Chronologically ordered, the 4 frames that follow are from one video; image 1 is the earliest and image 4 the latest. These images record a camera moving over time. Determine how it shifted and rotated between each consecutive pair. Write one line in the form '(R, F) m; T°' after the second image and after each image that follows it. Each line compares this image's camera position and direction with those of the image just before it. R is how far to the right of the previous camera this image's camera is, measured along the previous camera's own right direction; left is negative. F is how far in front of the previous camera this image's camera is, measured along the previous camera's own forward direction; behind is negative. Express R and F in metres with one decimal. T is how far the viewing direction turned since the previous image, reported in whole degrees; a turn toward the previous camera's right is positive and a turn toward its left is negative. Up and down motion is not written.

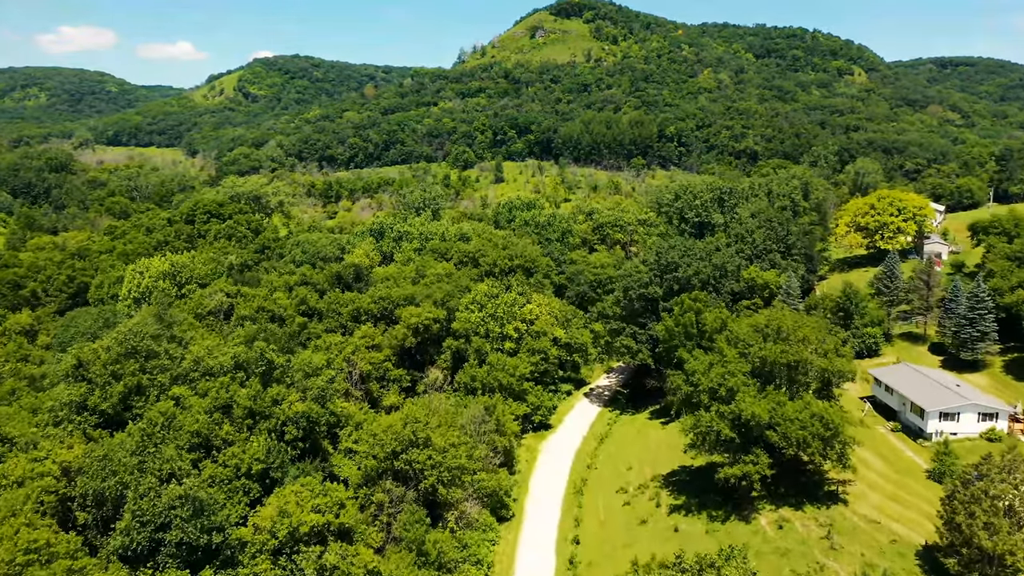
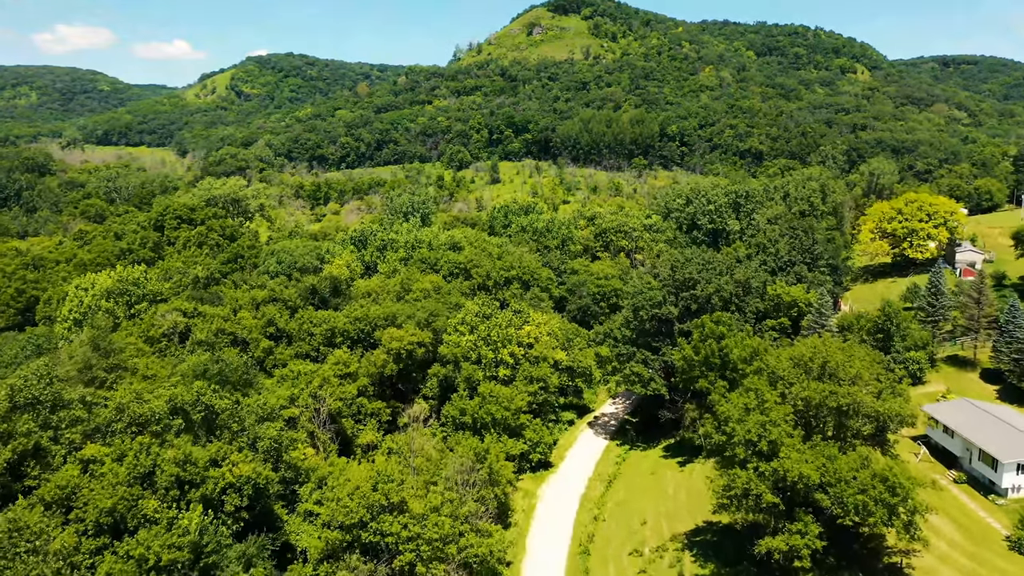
(+0.2, +7.0) m; 0°
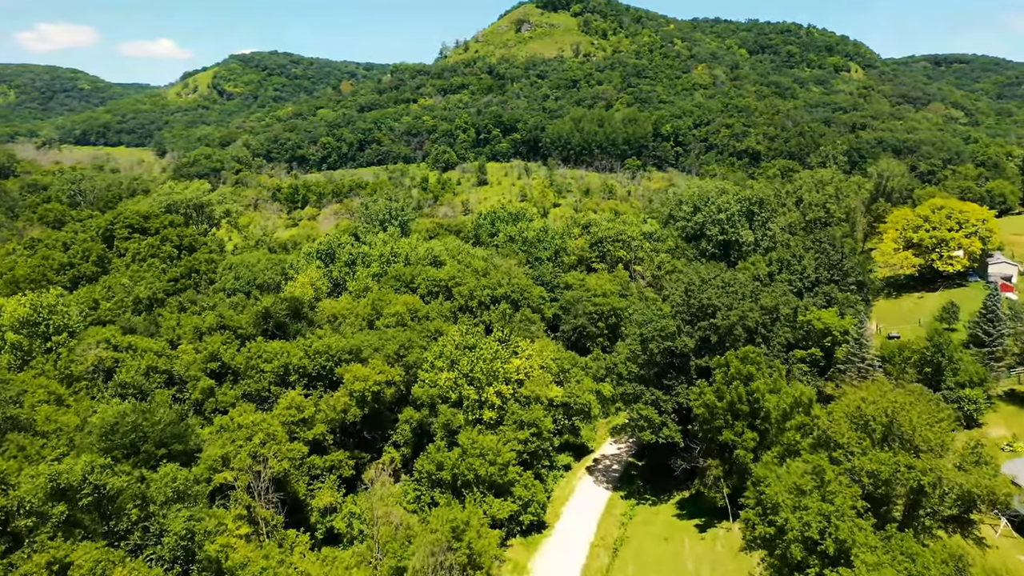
(+0.2, +7.9) m; +1°
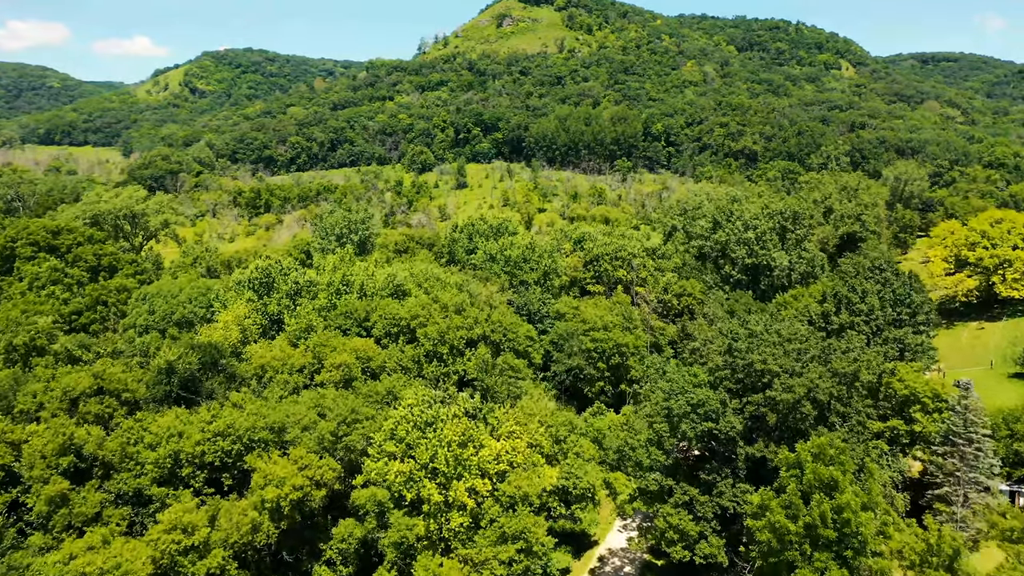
(+0.3, +12.1) m; +2°
